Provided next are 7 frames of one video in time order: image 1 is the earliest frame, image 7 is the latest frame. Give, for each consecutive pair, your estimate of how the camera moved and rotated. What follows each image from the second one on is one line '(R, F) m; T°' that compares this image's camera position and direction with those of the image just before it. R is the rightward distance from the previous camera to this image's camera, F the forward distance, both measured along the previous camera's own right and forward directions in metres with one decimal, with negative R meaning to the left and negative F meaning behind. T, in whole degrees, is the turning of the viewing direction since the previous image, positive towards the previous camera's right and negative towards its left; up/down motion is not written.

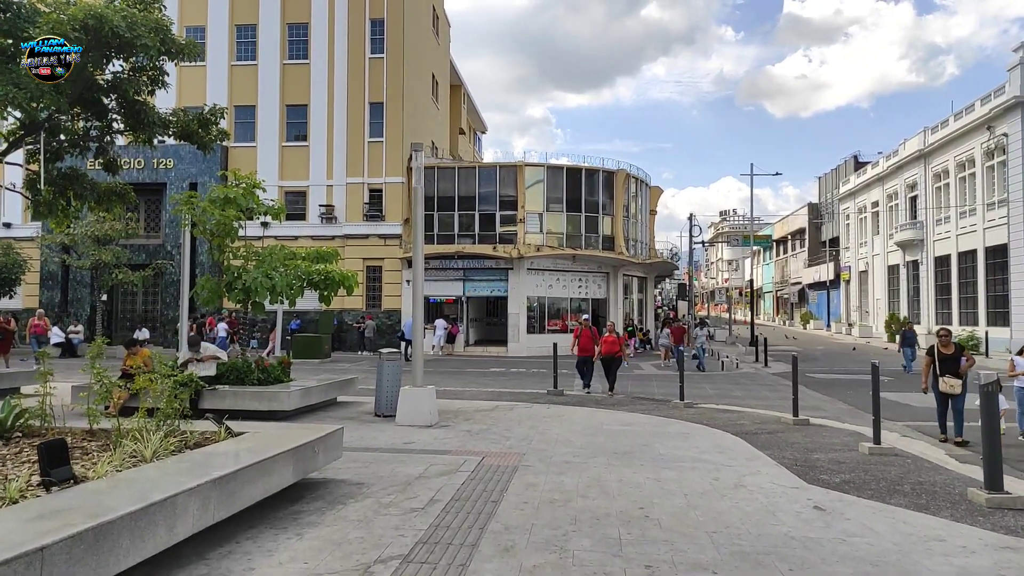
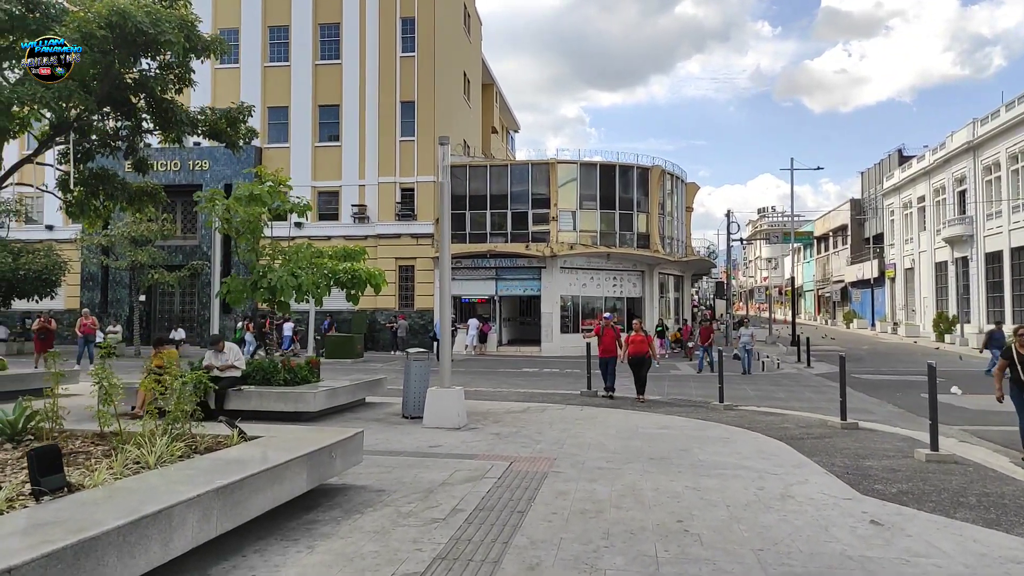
(+0.1, +0.4) m; -3°
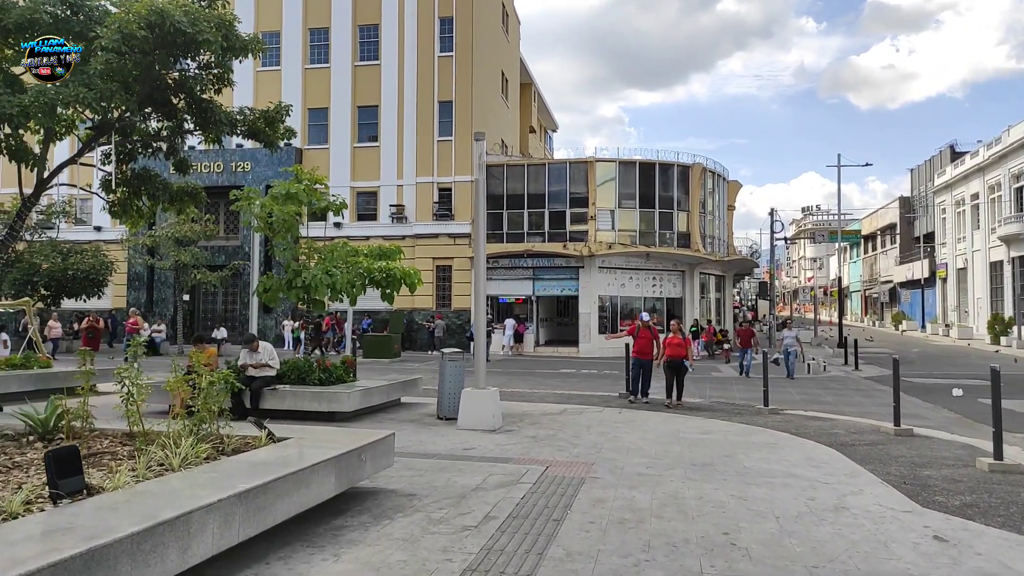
(0.0, +0.2) m; -3°
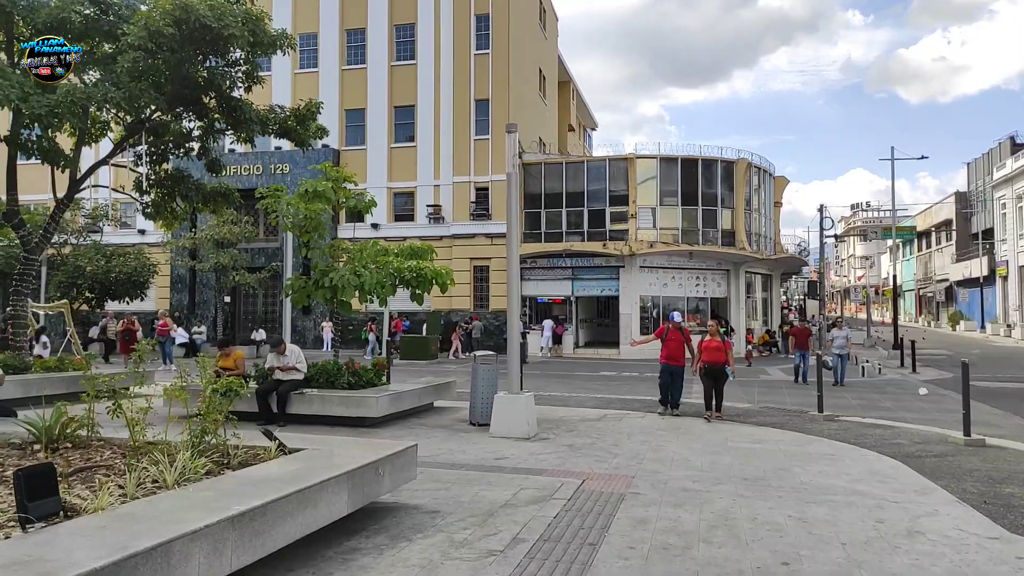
(+0.1, +0.5) m; -3°
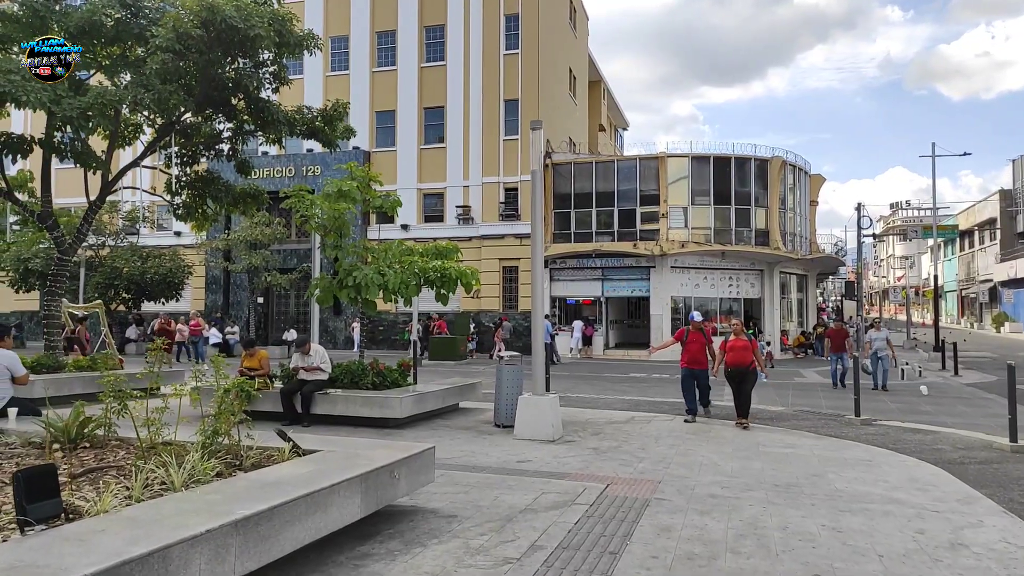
(+0.1, +0.2) m; -3°
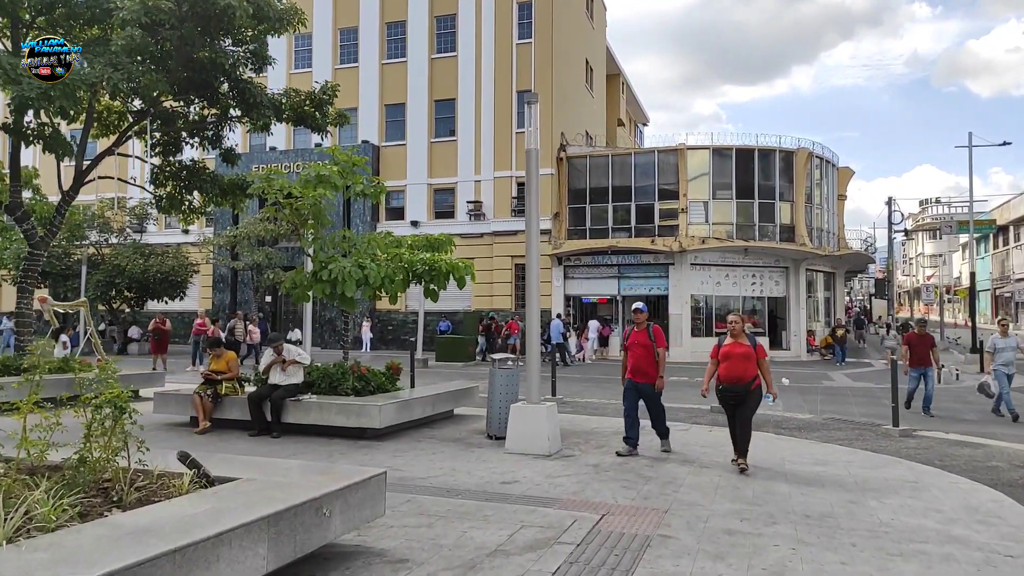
(+0.3, +1.1) m; -2°
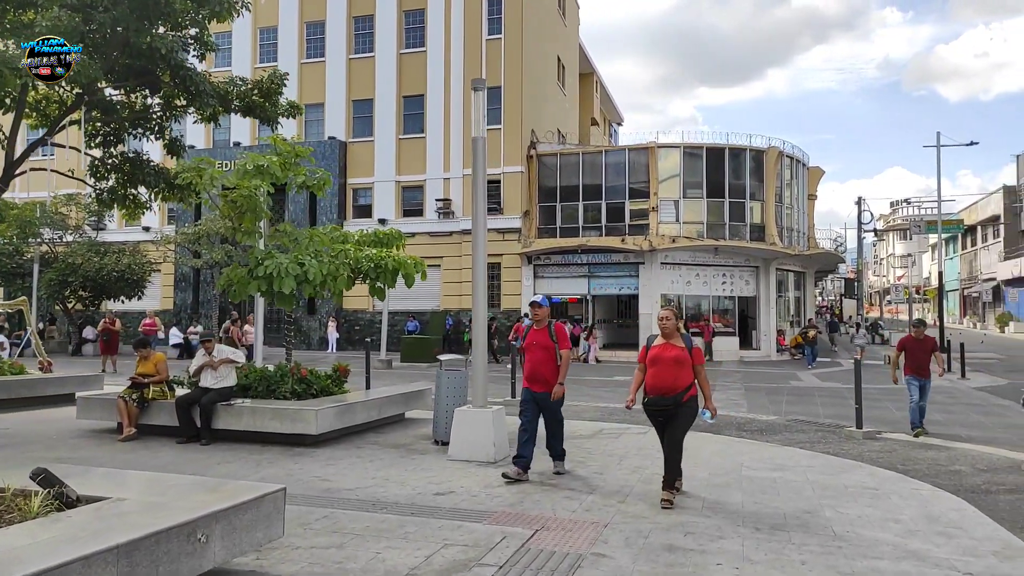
(+0.4, +0.5) m; +2°
